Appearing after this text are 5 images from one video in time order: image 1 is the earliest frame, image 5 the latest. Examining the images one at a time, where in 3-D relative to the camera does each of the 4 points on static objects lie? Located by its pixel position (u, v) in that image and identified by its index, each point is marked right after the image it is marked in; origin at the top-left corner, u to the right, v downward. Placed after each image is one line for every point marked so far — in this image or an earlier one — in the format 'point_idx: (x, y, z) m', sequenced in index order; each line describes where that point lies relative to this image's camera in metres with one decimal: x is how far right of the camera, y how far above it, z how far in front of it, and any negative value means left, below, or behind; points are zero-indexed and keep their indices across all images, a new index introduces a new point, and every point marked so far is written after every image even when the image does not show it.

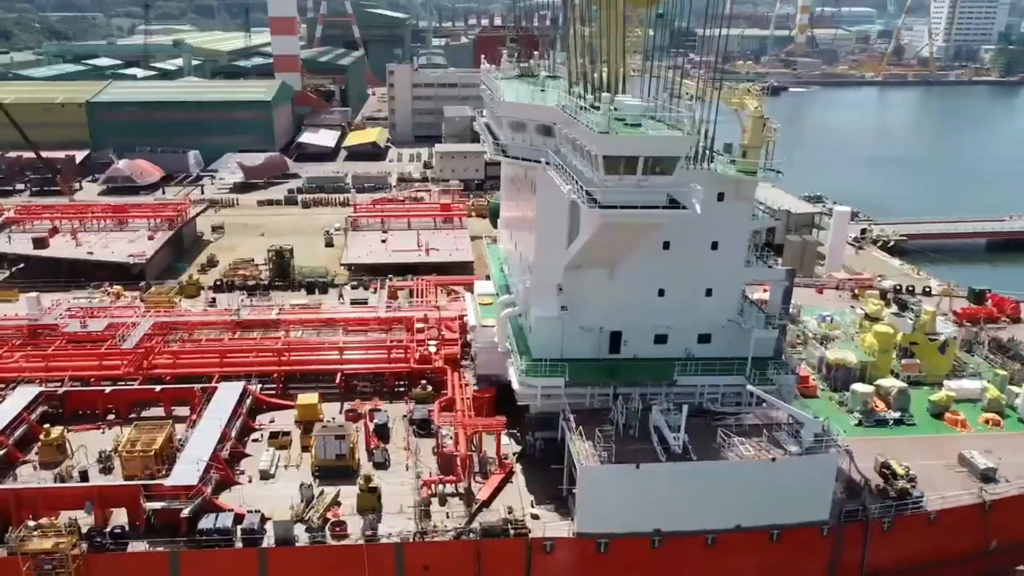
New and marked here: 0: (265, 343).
0: (-5.3, -1.2, +17.4) m
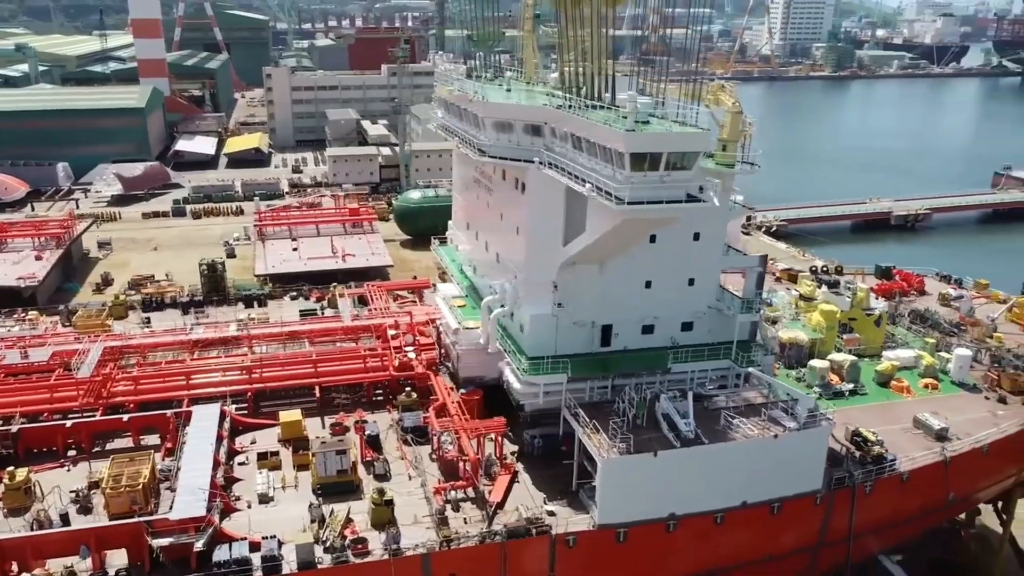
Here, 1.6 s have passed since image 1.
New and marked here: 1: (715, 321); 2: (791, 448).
0: (-5.8, -1.5, +16.5) m
1: (+3.9, -0.6, +15.4) m
2: (+4.7, -2.7, +13.5) m
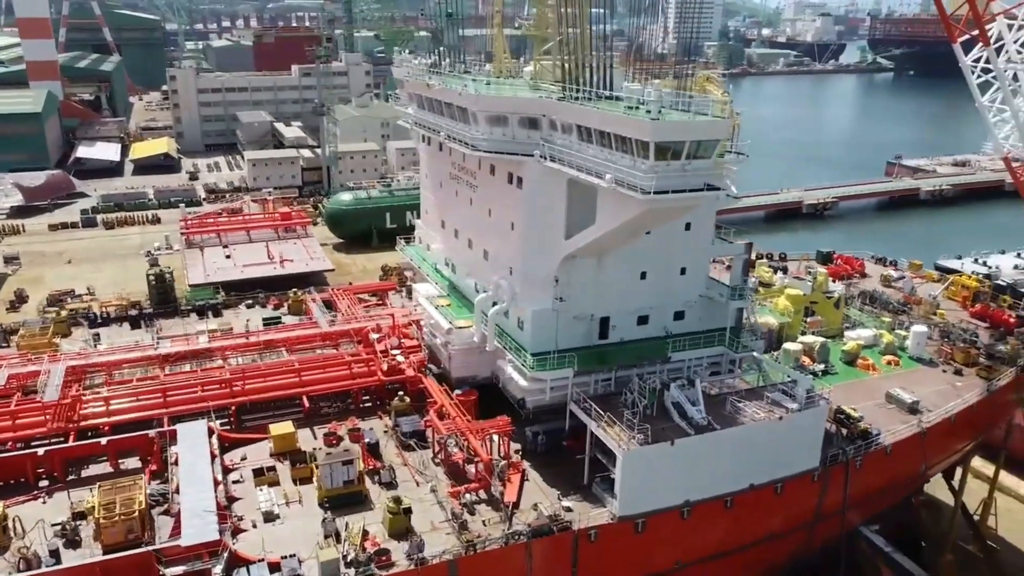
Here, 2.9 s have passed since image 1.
0: (-5.9, -1.7, +15.6) m
1: (+3.8, -0.4, +15.7) m
2: (+4.9, -2.4, +13.9) m
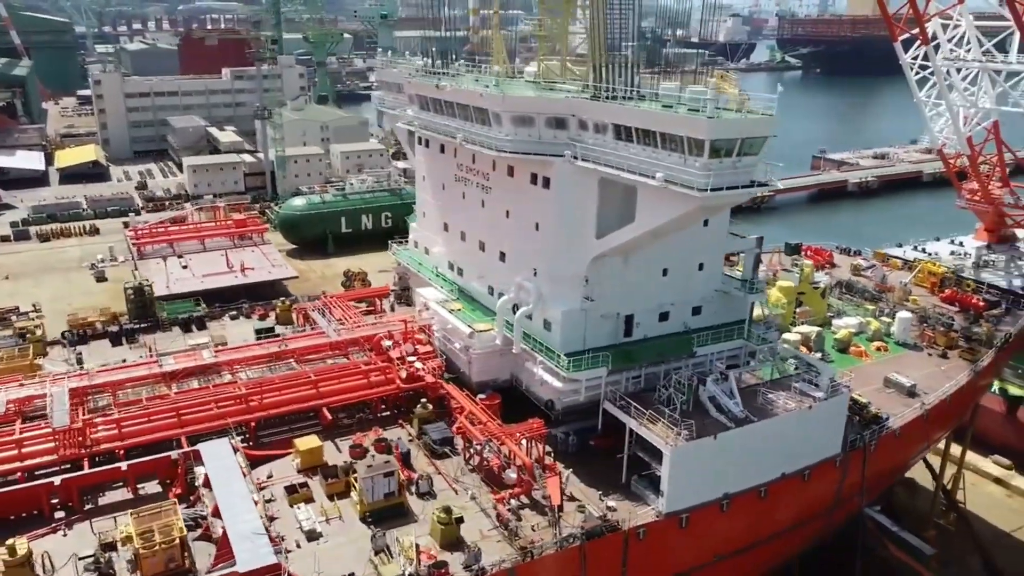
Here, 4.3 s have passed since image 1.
0: (-5.4, -1.9, +14.9) m
1: (+4.2, -0.3, +15.9) m
2: (+5.5, -2.3, +14.2) m
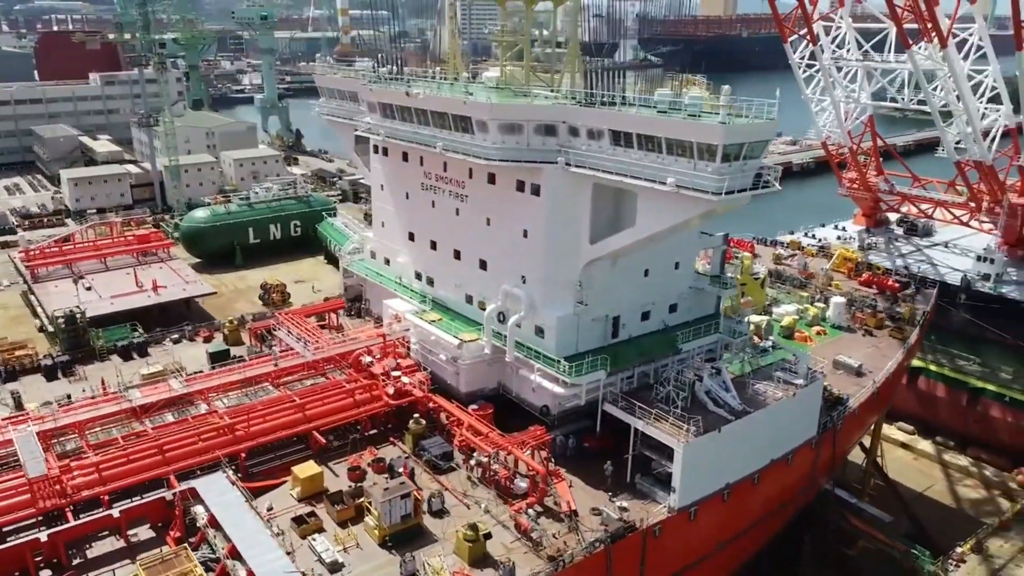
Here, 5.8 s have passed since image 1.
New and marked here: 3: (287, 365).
0: (-5.5, -2.4, +14.0) m
1: (+3.8, -0.2, +16.4) m
2: (+5.4, -2.1, +14.9) m
3: (-4.6, -1.5, +16.1) m
